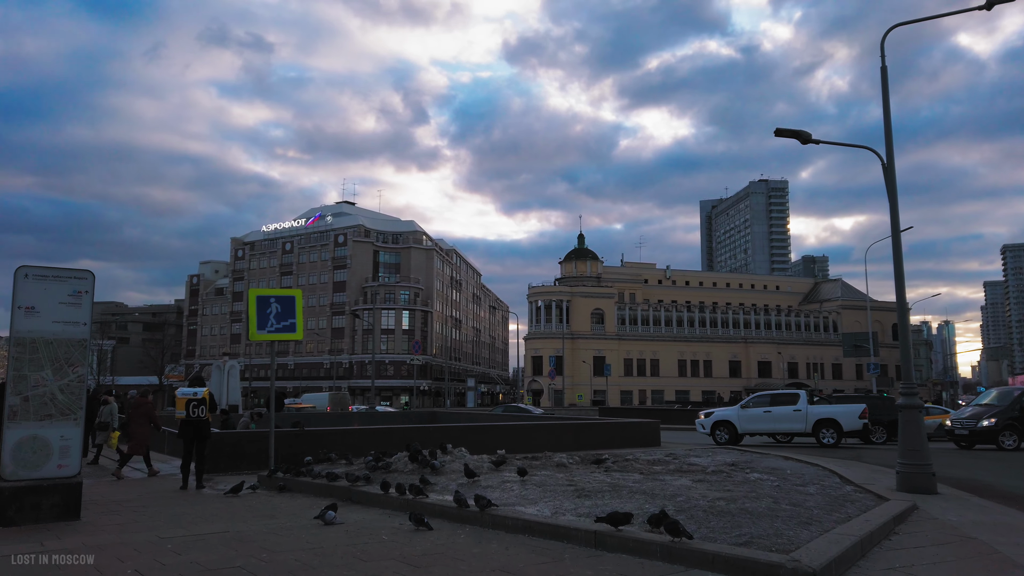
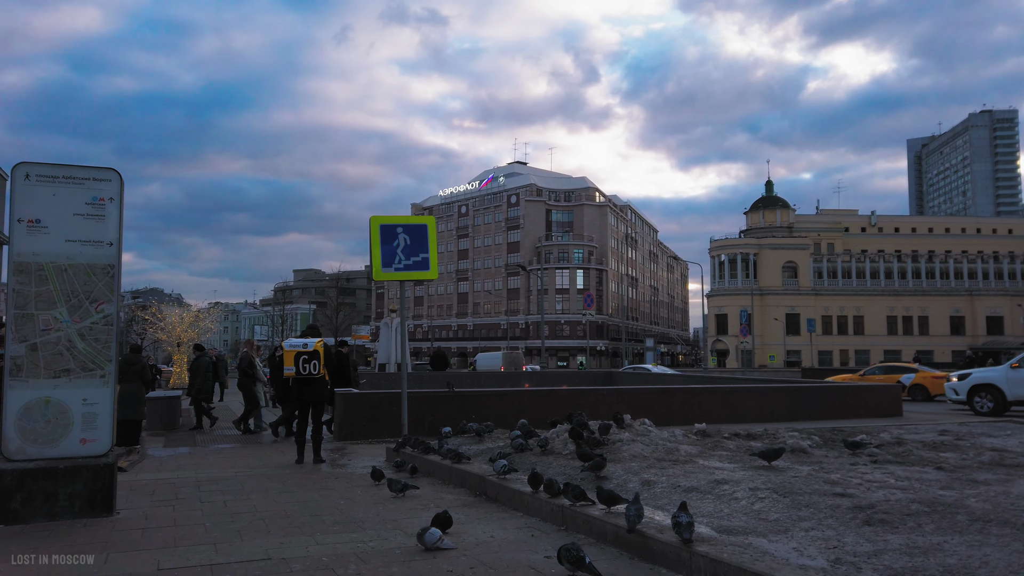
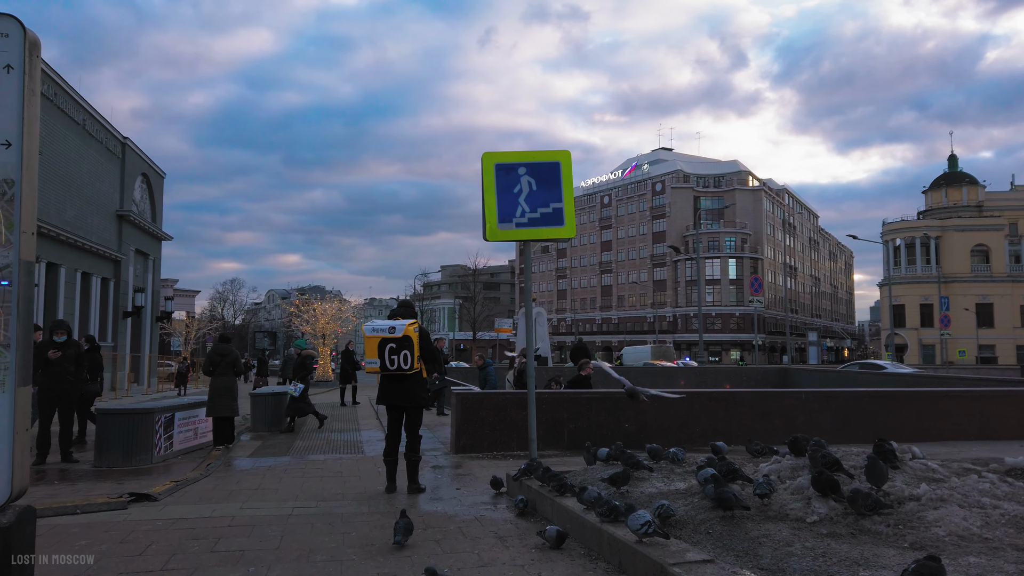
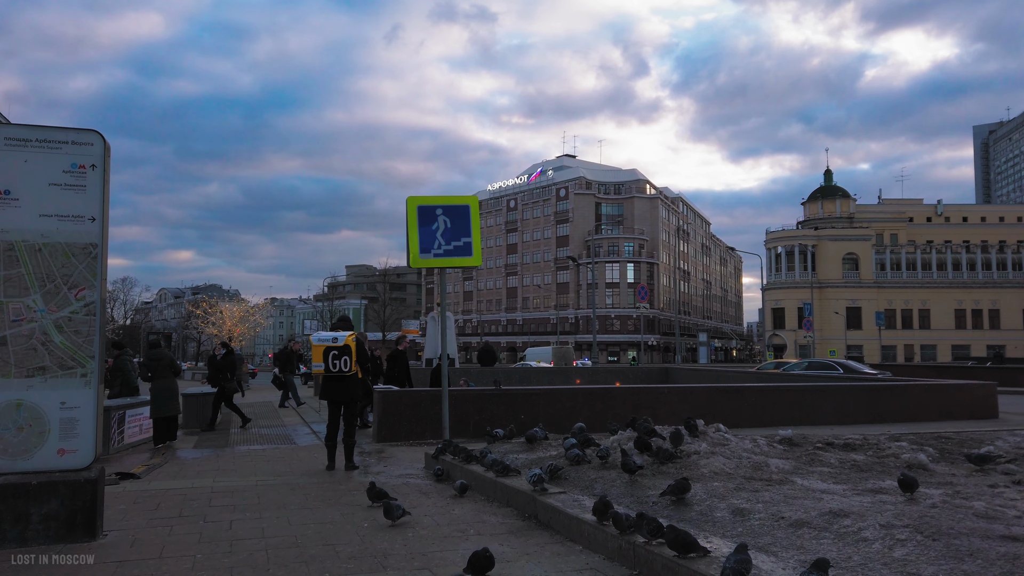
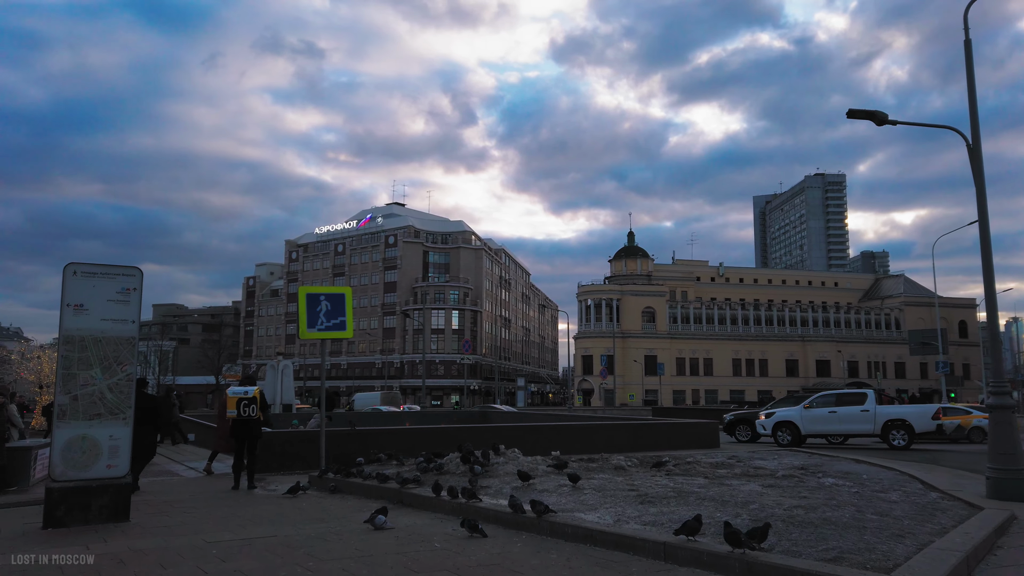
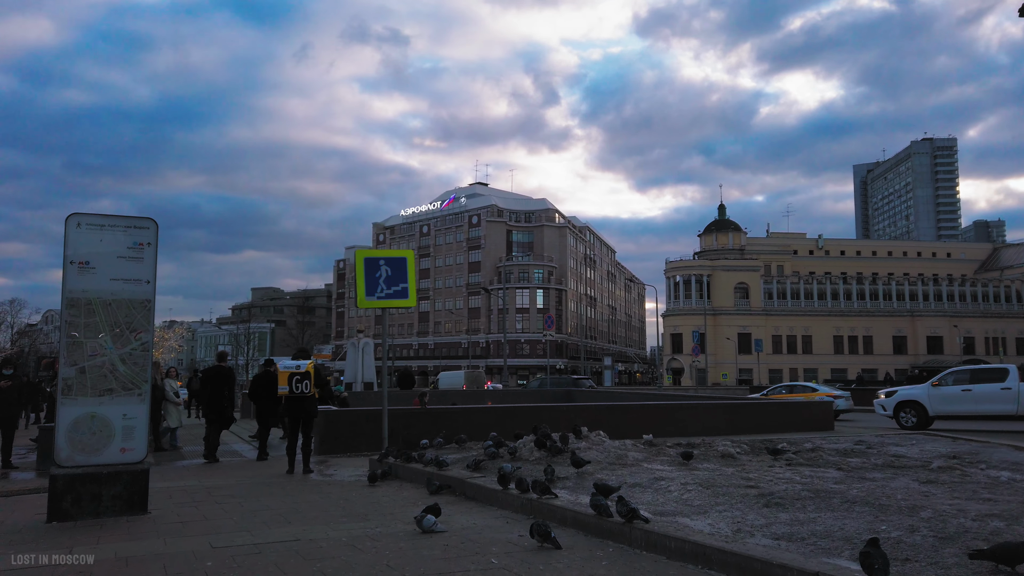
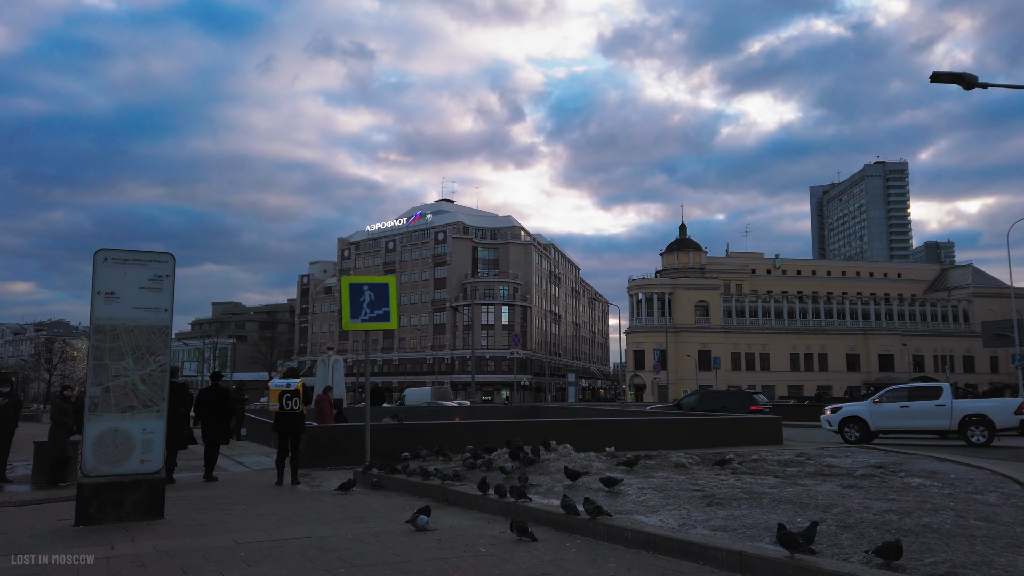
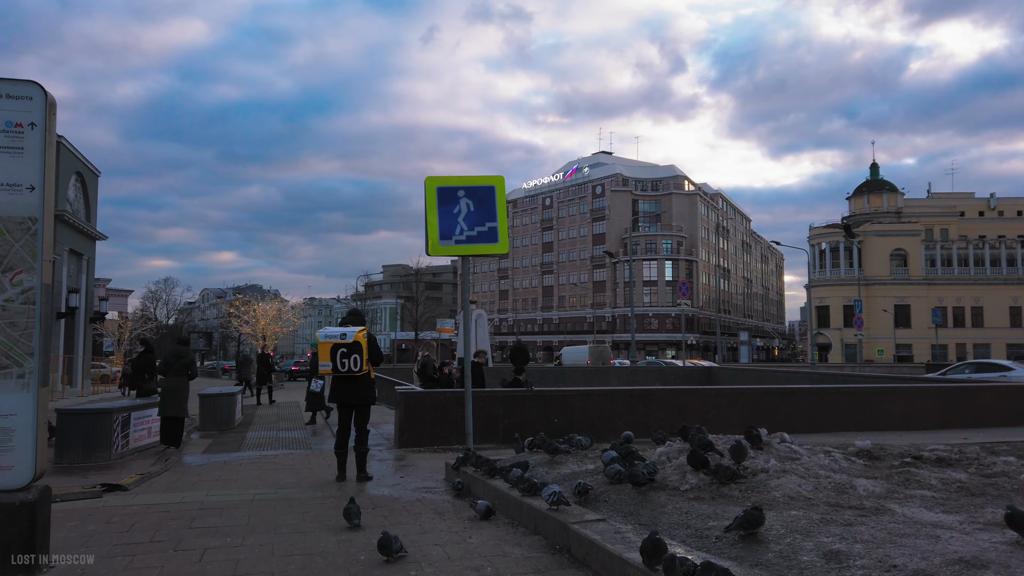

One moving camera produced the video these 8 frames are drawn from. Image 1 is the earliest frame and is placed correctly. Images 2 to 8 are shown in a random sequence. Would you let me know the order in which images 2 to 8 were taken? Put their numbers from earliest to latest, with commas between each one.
5, 7, 6, 2, 4, 8, 3
